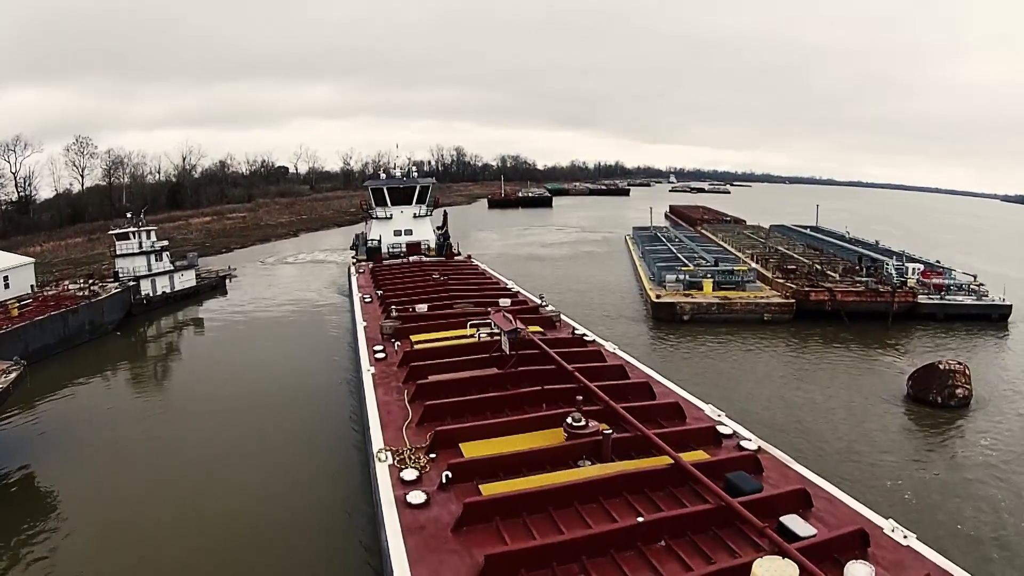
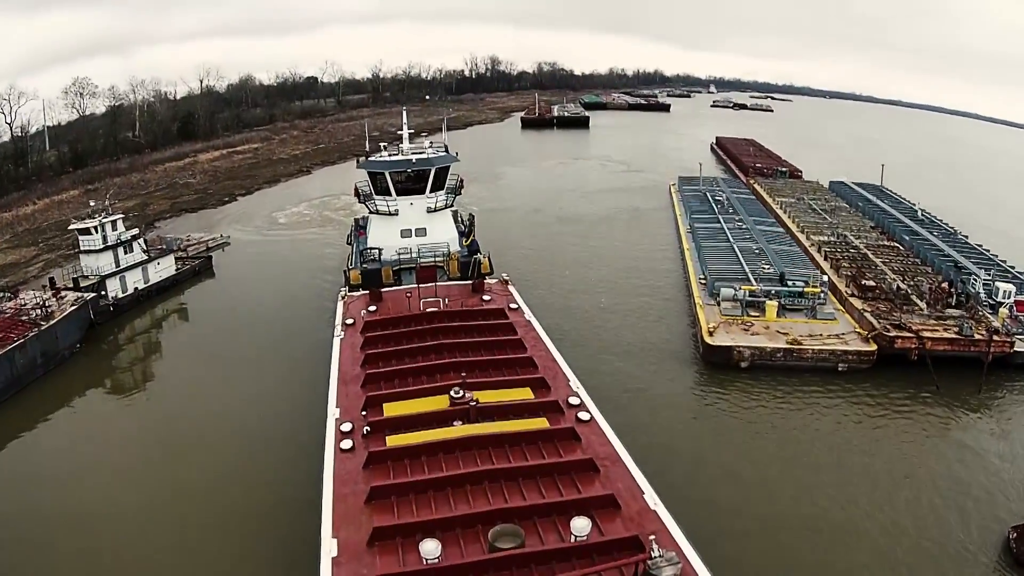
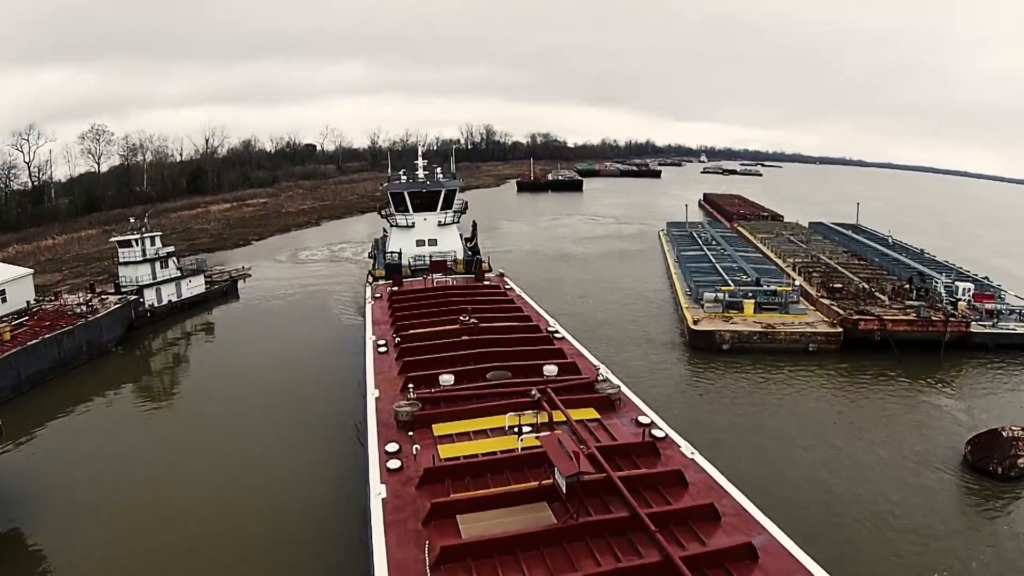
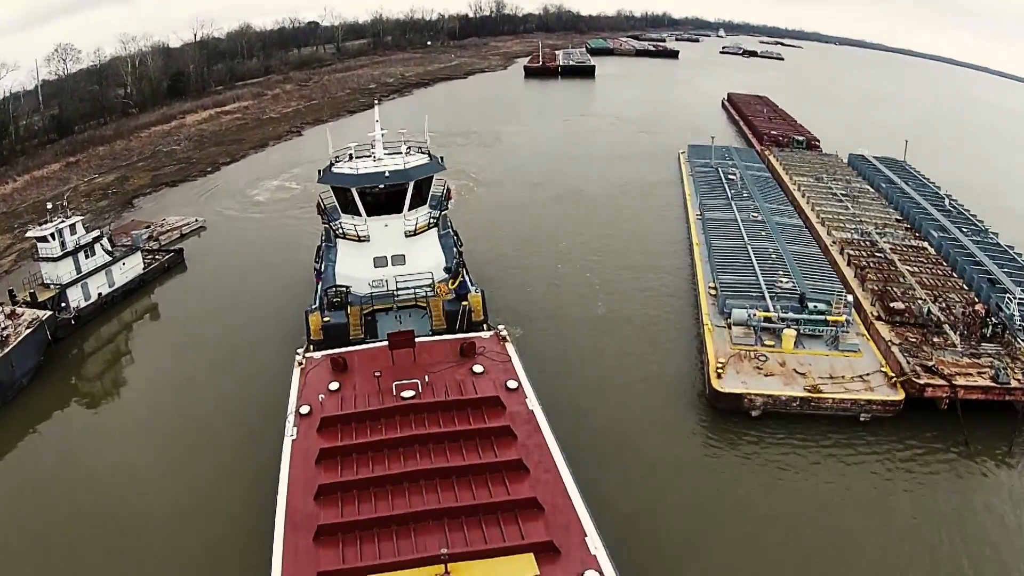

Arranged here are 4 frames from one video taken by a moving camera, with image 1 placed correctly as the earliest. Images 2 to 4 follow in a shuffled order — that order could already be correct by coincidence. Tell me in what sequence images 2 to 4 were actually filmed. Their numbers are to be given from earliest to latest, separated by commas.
3, 2, 4
